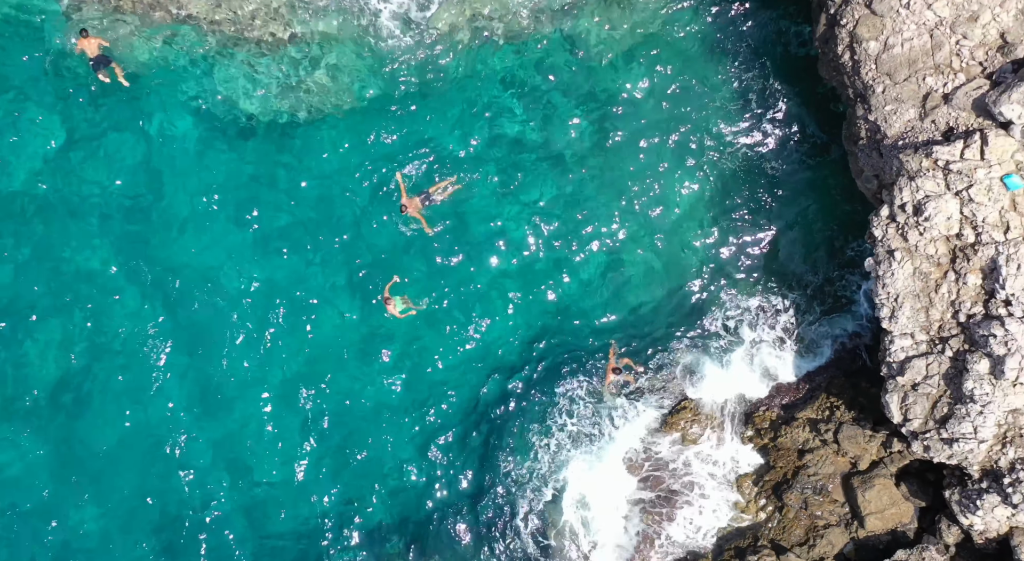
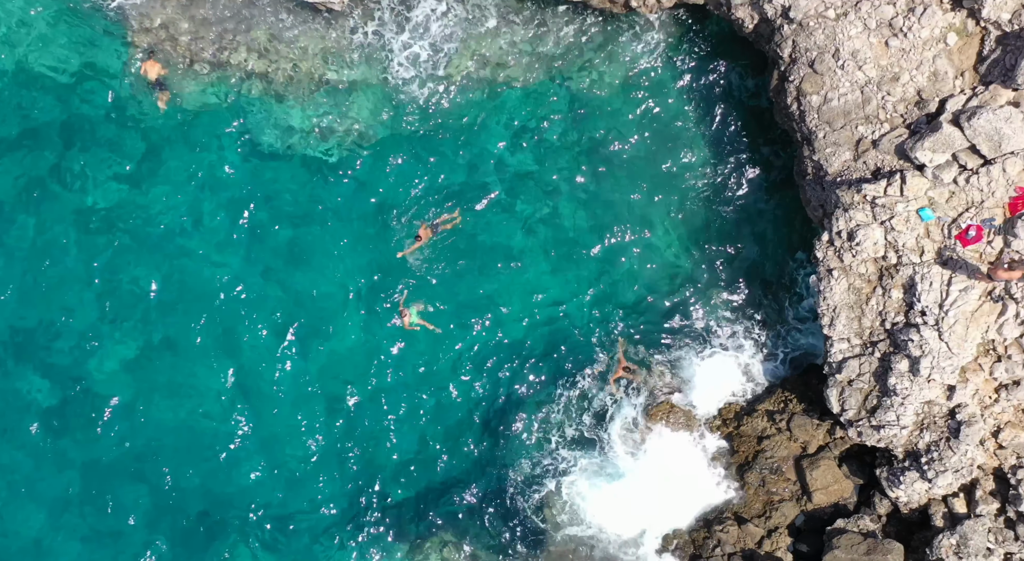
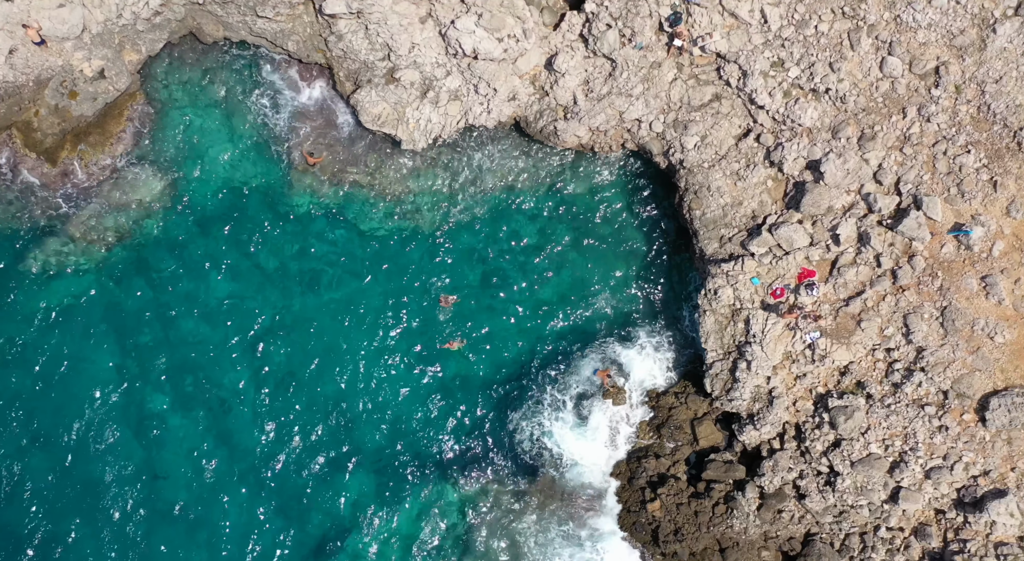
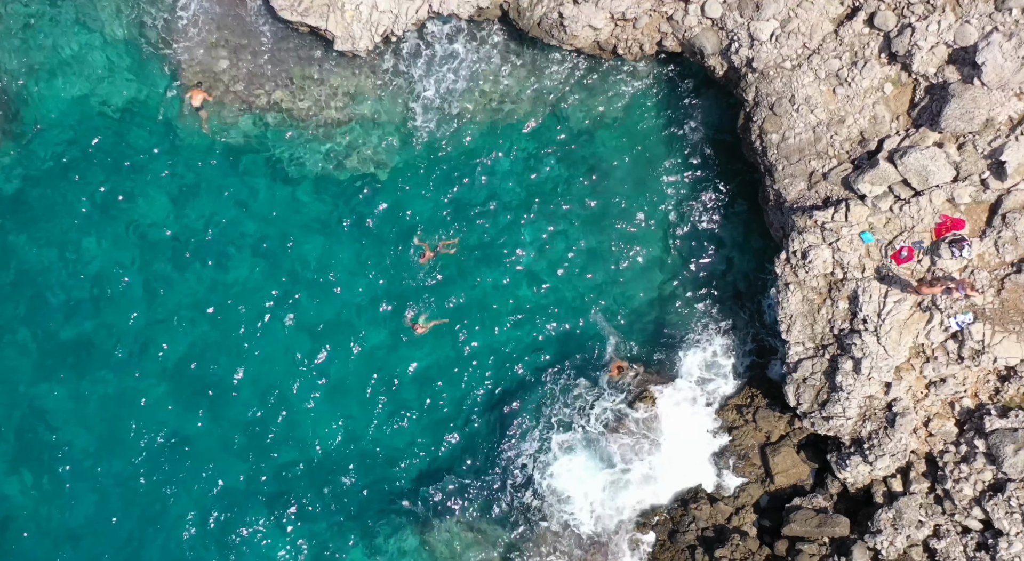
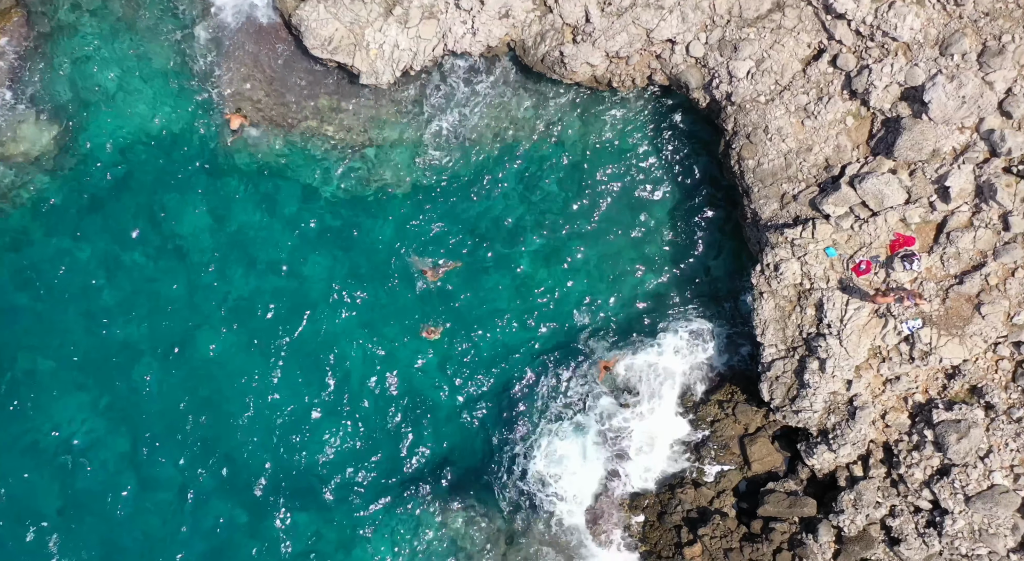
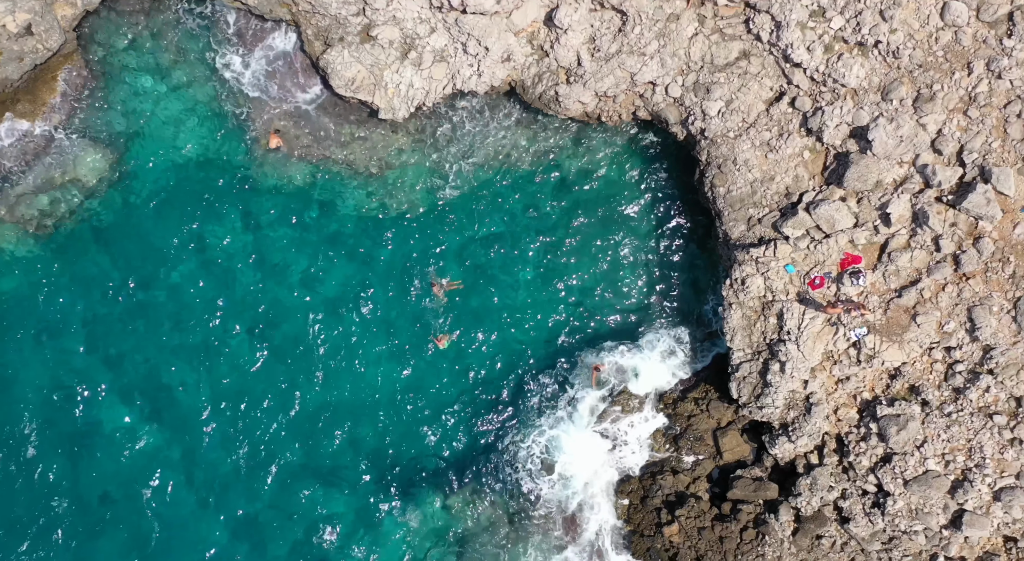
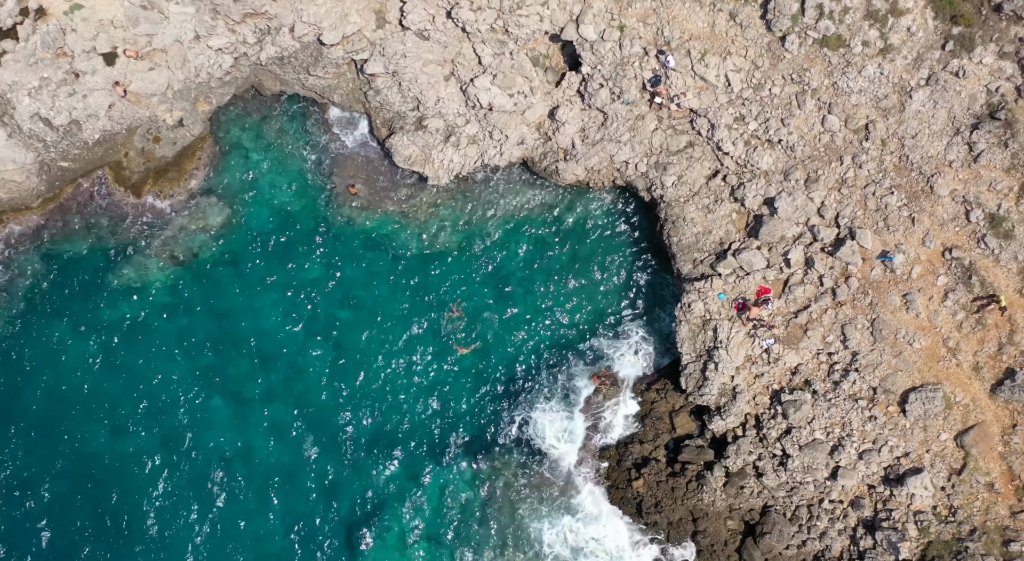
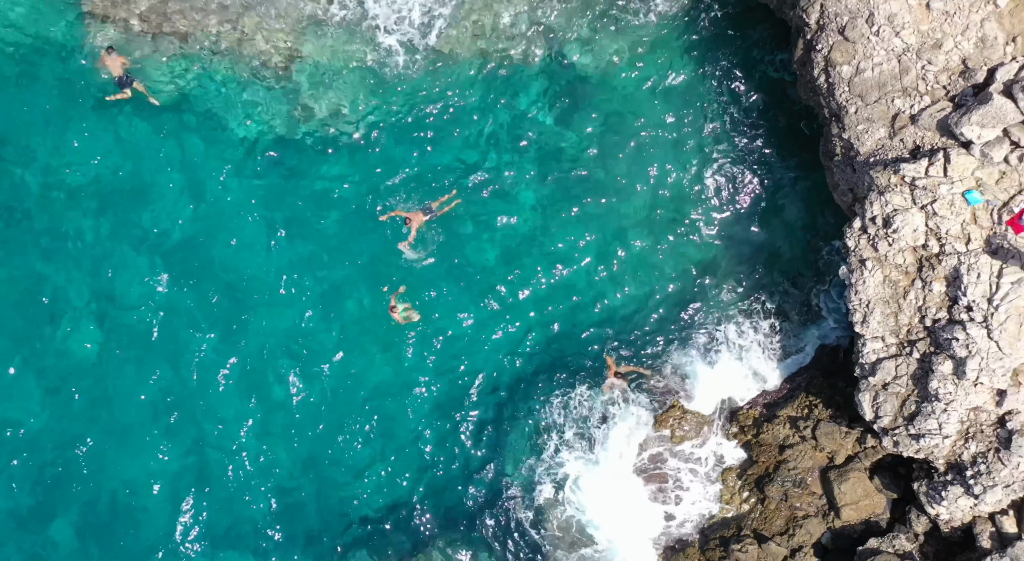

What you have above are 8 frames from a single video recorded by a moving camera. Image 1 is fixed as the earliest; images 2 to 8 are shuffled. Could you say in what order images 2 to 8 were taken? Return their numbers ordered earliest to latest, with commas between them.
8, 2, 4, 5, 6, 3, 7
